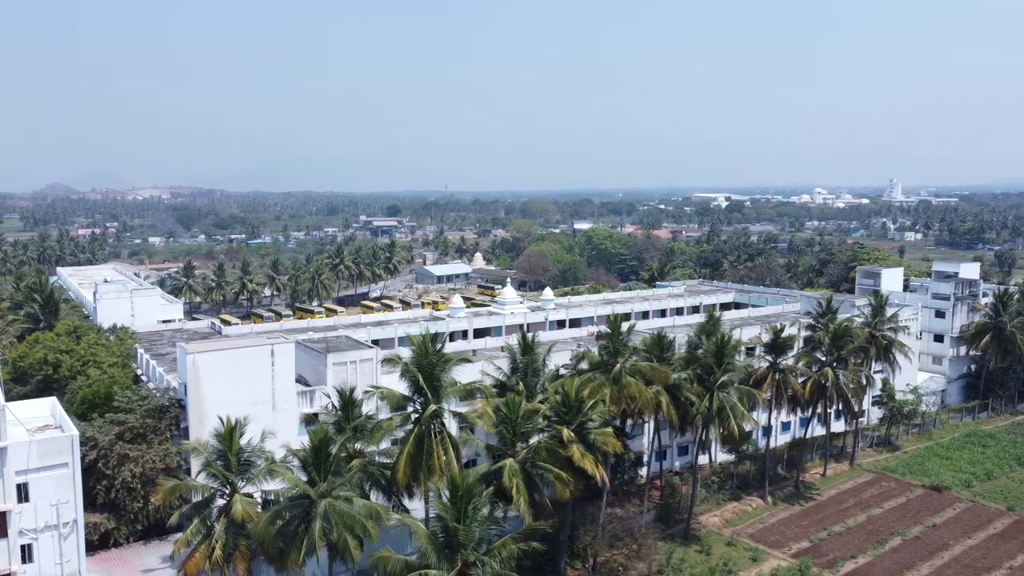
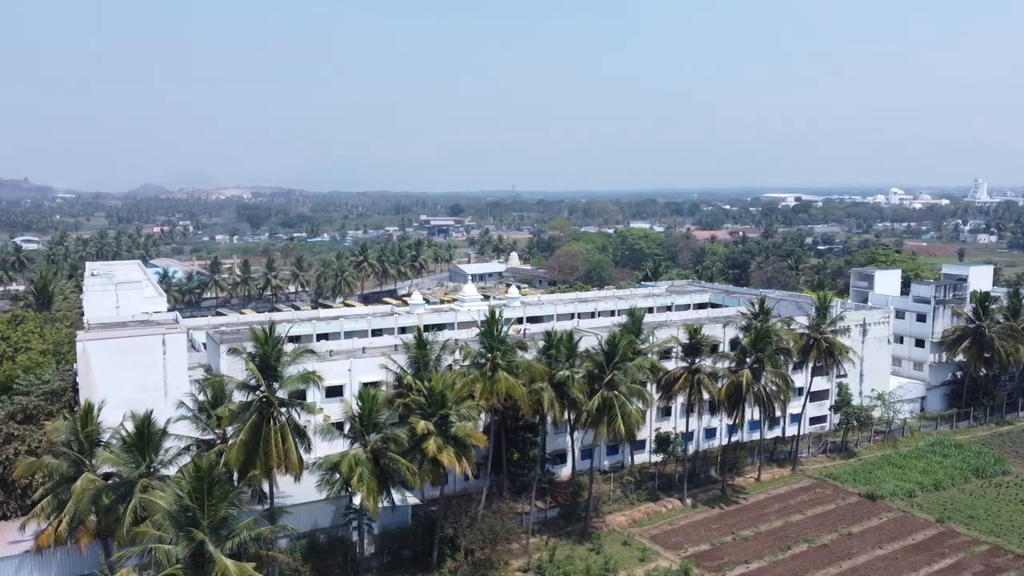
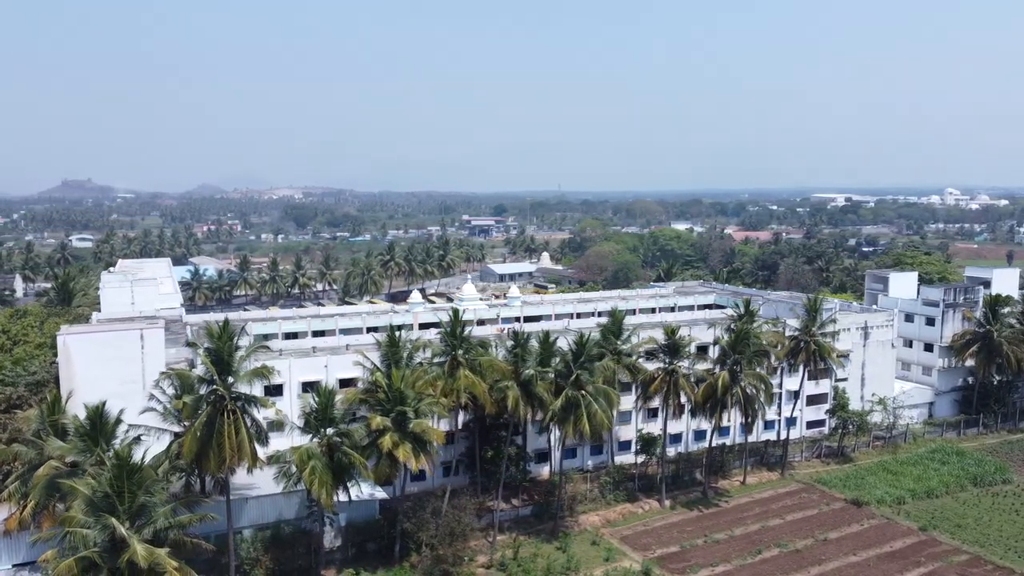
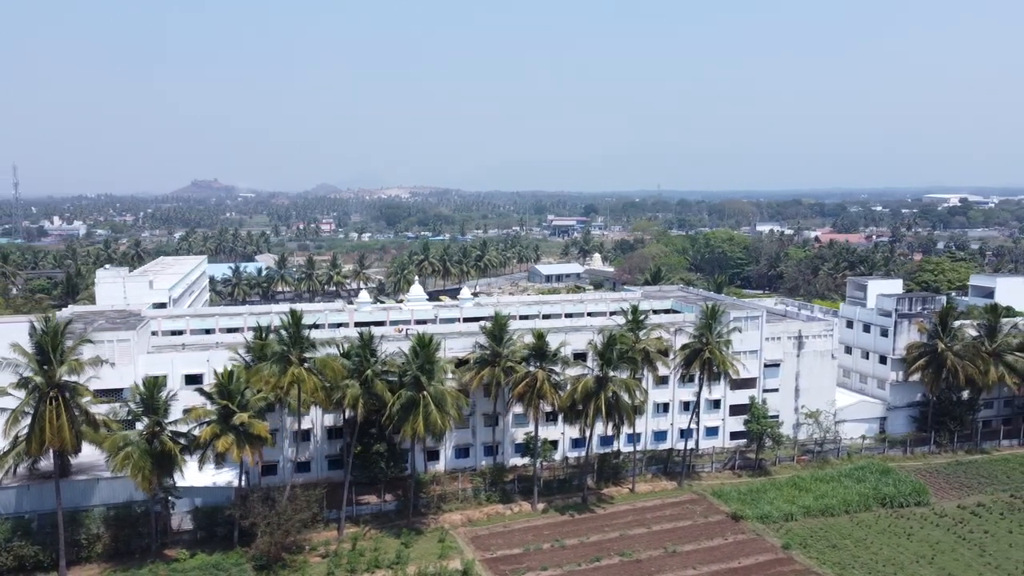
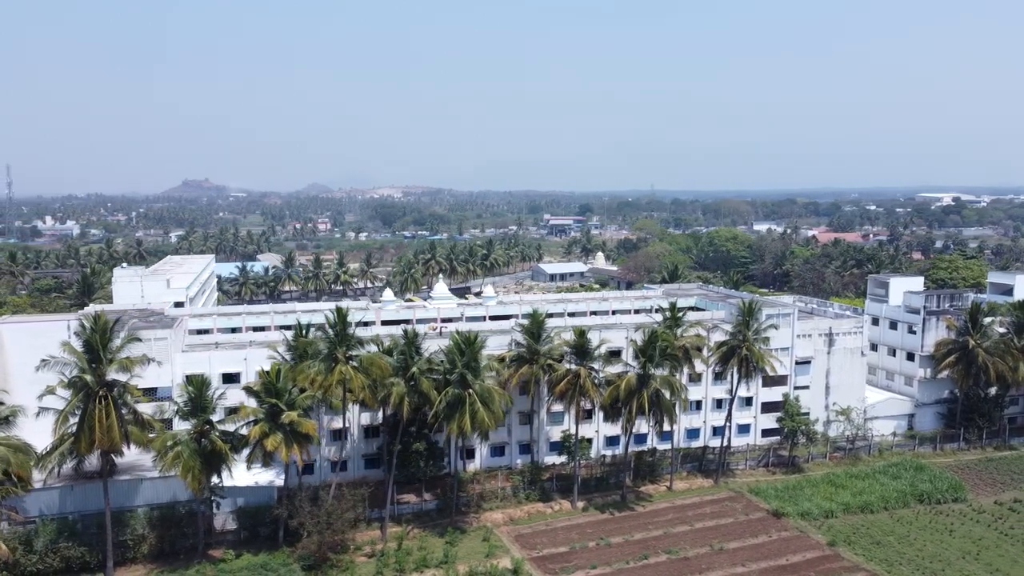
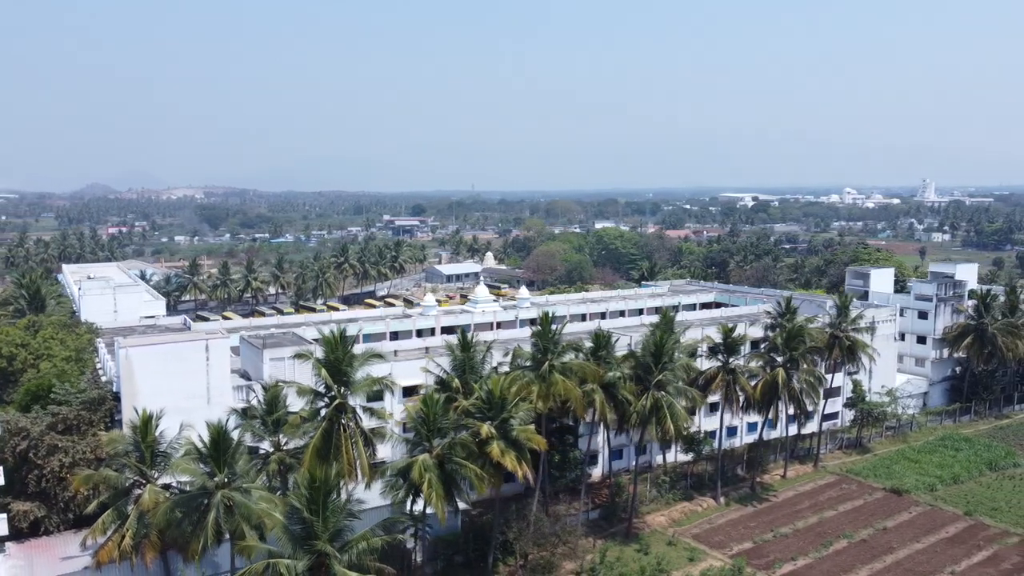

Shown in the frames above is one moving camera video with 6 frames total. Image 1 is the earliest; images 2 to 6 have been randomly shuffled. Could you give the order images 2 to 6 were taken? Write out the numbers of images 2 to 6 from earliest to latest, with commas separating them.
6, 2, 3, 5, 4
